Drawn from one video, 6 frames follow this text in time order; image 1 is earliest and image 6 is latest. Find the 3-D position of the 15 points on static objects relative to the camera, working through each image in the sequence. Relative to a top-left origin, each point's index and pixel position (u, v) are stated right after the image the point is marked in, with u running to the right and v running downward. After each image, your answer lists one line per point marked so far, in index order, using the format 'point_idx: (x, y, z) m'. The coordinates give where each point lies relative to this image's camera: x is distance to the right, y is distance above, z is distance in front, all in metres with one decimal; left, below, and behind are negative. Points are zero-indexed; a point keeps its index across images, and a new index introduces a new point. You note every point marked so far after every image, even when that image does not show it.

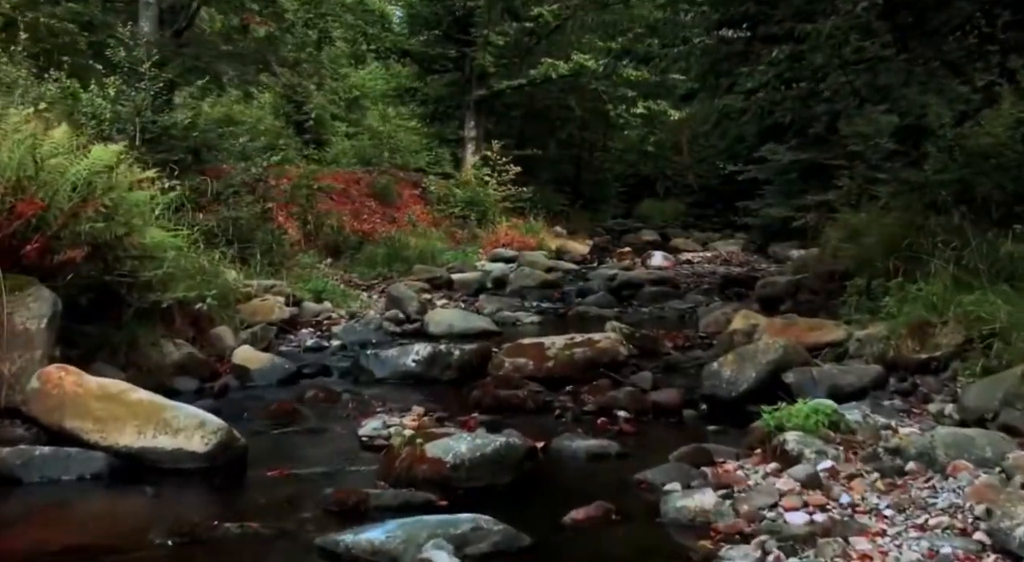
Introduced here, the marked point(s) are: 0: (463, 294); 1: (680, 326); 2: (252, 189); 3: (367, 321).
0: (-0.7, -0.2, +12.0) m
1: (+1.9, -0.5, +10.1) m
2: (-3.2, +1.1, +10.9) m
3: (-1.5, -0.4, +9.1) m
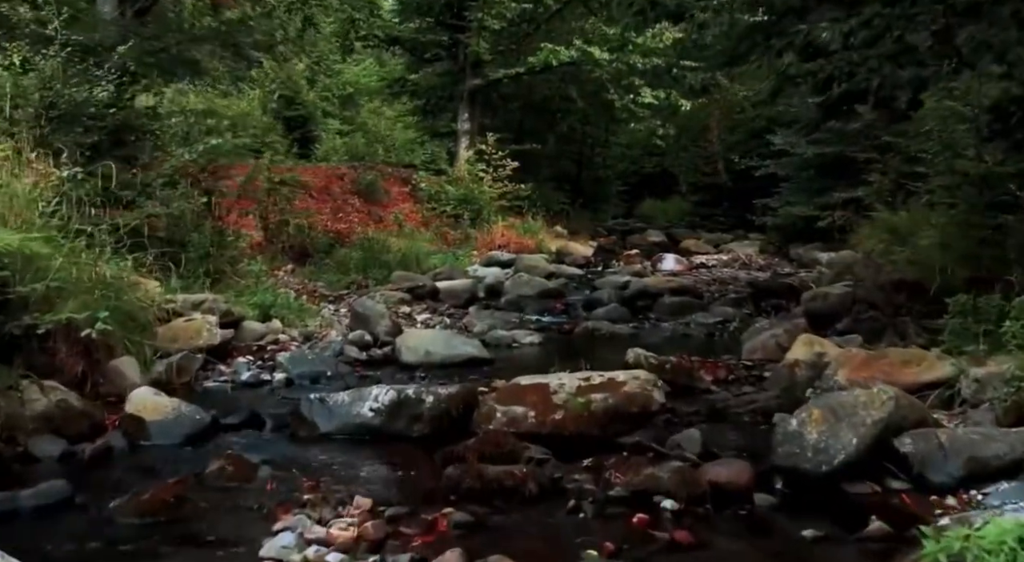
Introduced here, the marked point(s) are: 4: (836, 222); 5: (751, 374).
0: (-0.7, -0.3, +10.1) m
1: (+1.9, -0.7, +8.2) m
2: (-3.2, +1.0, +9.0) m
3: (-1.5, -0.5, +7.2) m
4: (+6.6, +1.2, +18.1) m
5: (+1.8, -0.7, +6.7) m
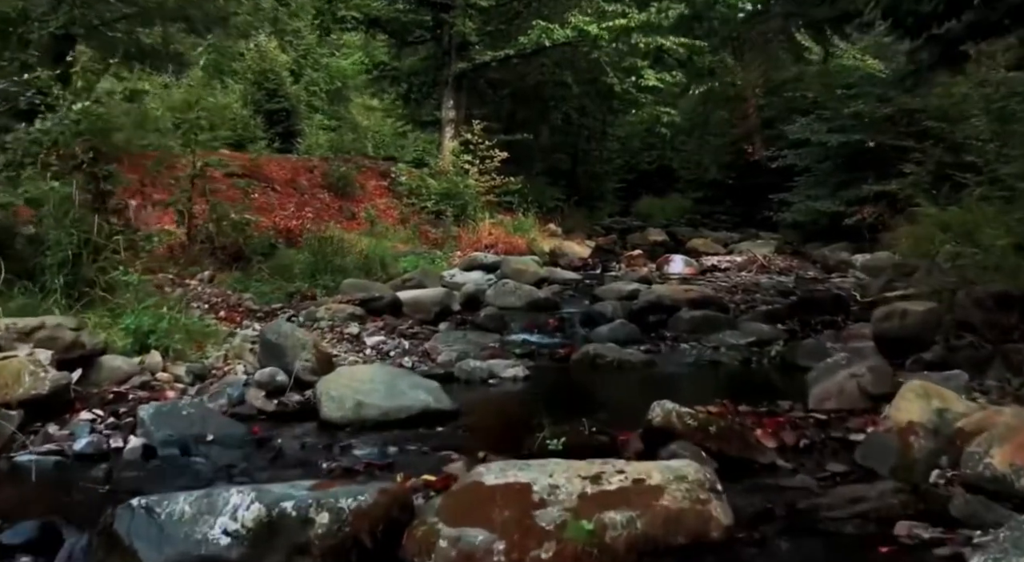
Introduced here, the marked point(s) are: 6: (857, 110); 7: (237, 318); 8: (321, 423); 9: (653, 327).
0: (-0.9, -0.4, +8.0) m
1: (+1.7, -0.8, +6.1) m
2: (-3.4, +0.9, +6.9) m
3: (-1.7, -0.6, +5.1) m
4: (+6.3, +1.1, +16.0) m
5: (+1.6, -0.8, +4.6) m
6: (+6.4, +3.2, +16.6) m
7: (-2.2, -0.3, +7.3) m
8: (-1.0, -0.7, +4.8) m
9: (+1.4, -0.4, +8.6) m
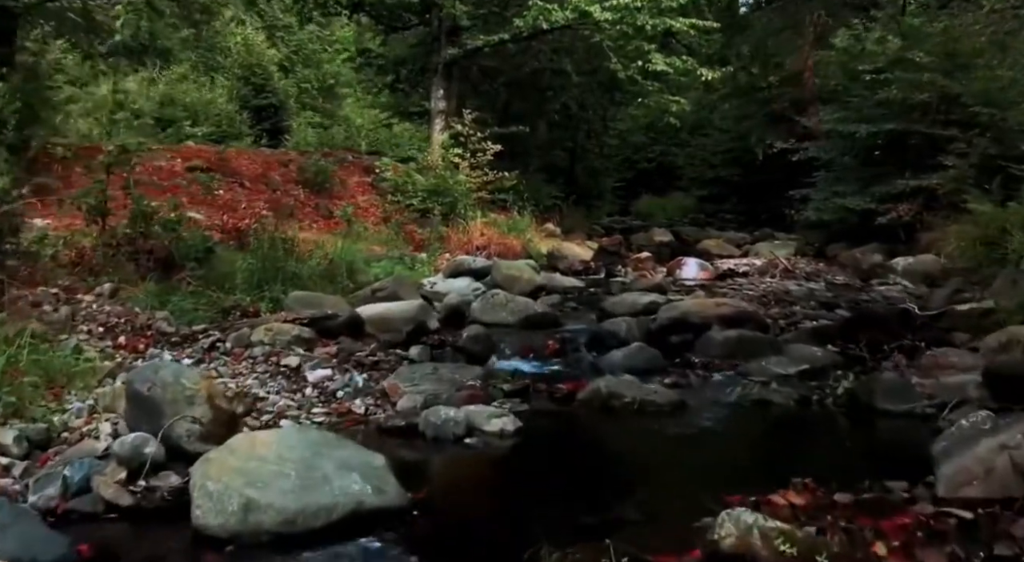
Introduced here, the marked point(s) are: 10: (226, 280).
0: (-1.0, -0.5, +6.3) m
1: (+1.7, -0.9, +4.4) m
2: (-3.5, +0.8, +5.2) m
3: (-1.8, -0.7, +3.4) m
4: (+6.2, +1.0, +14.4) m
5: (+1.6, -0.9, +2.9) m
6: (+6.3, +3.1, +14.9) m
7: (-2.3, -0.4, +5.6) m
8: (-1.1, -0.8, +3.1) m
9: (+1.3, -0.5, +6.9) m
10: (-2.4, 0.0, +7.5) m
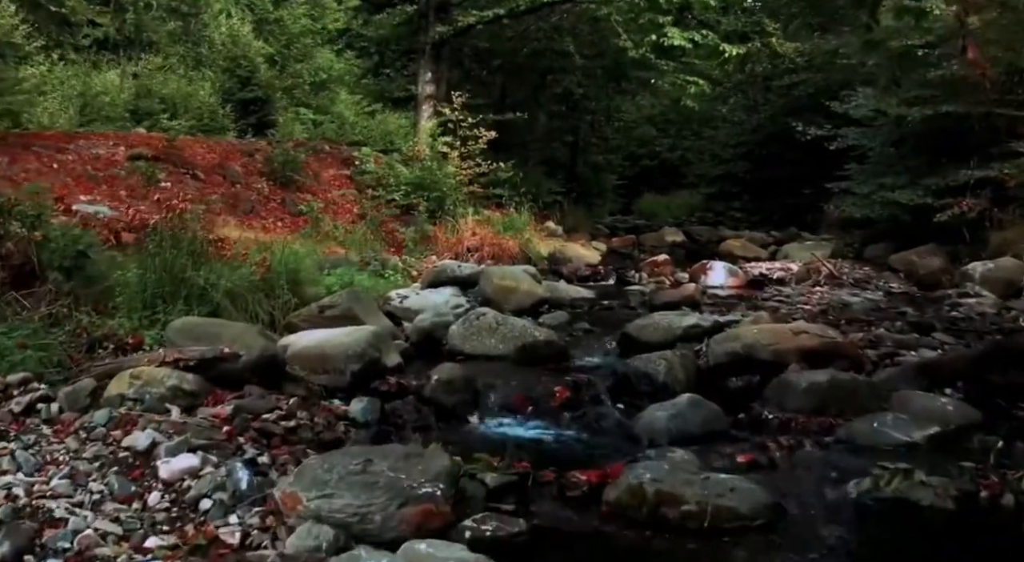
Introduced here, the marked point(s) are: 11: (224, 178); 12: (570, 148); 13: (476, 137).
0: (-1.0, -0.6, +4.2) m
1: (+1.6, -1.0, +2.3) m
2: (-3.5, +0.7, +3.1) m
3: (-1.8, -0.8, +1.2) m
4: (+6.2, +0.9, +12.2) m
5: (+1.5, -1.0, +0.8) m
6: (+6.2, +3.0, +12.8) m
7: (-2.4, -0.5, +3.5) m
8: (-1.1, -0.9, +0.9) m
9: (+1.2, -0.6, +4.8) m
10: (-2.4, -0.1, +5.3) m
11: (-3.9, +1.3, +11.6) m
12: (+1.2, +2.9, +18.4) m
13: (-0.6, +2.5, +15.1) m
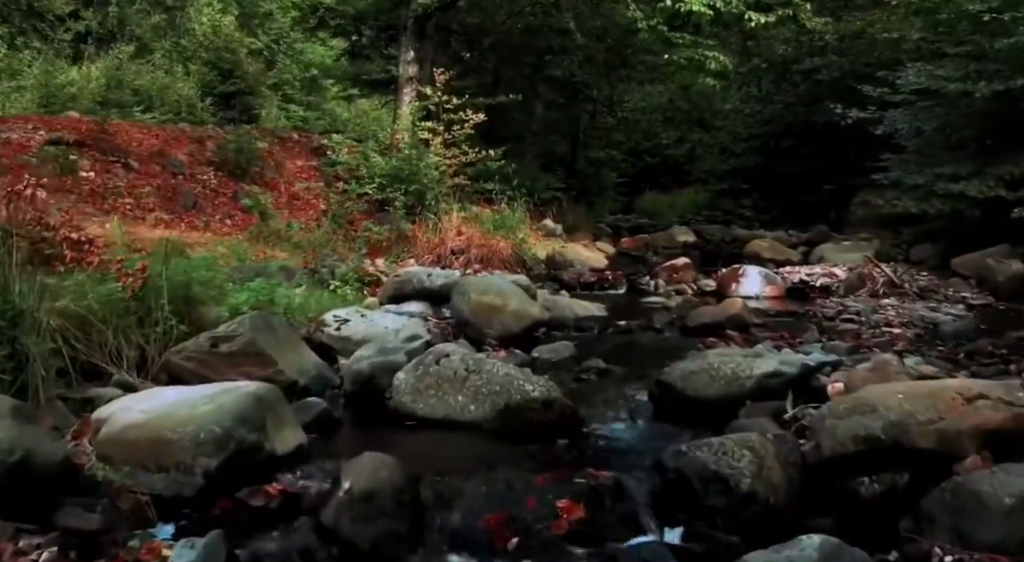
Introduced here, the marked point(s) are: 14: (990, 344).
0: (-1.1, -0.7, +2.1) m
1: (+1.5, -1.1, +0.2) m
2: (-3.6, +0.6, +1.0) m
3: (-1.9, -0.9, -0.9) m
4: (+6.1, +0.8, +10.2) m
5: (+1.4, -1.1, -1.3) m
6: (+6.1, +2.9, +10.7) m
7: (-2.4, -0.6, +1.4) m
8: (-1.2, -1.0, -1.2) m
9: (+1.1, -0.7, +2.7) m
10: (-2.5, -0.2, +3.2) m
11: (-4.0, +1.2, +9.5) m
12: (+1.1, +2.8, +16.3) m
13: (-0.7, +2.4, +13.0) m
14: (+3.1, -0.4, +5.6) m
